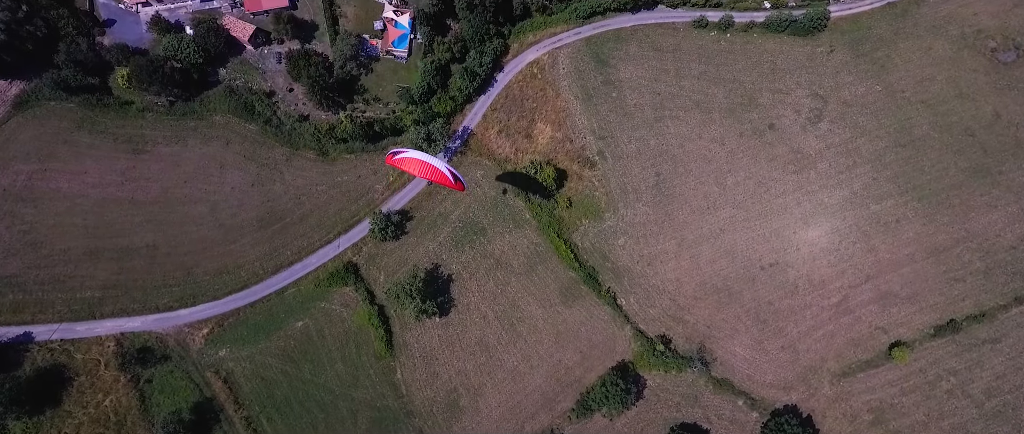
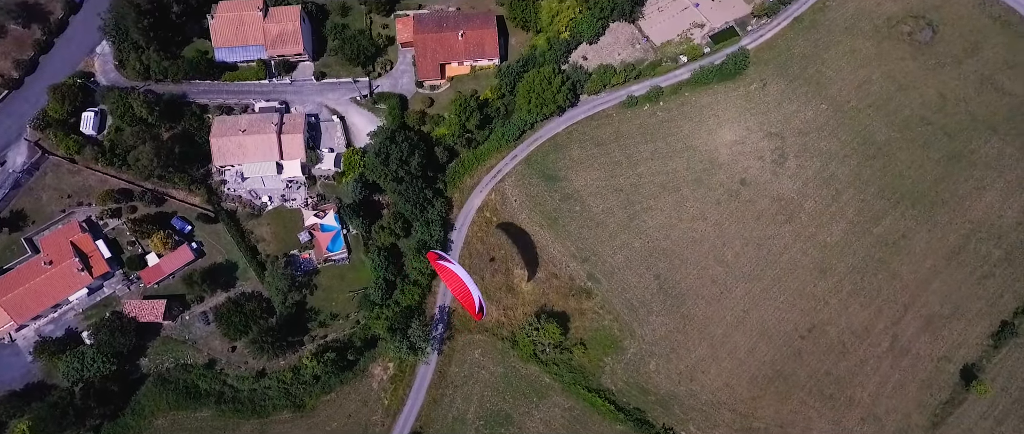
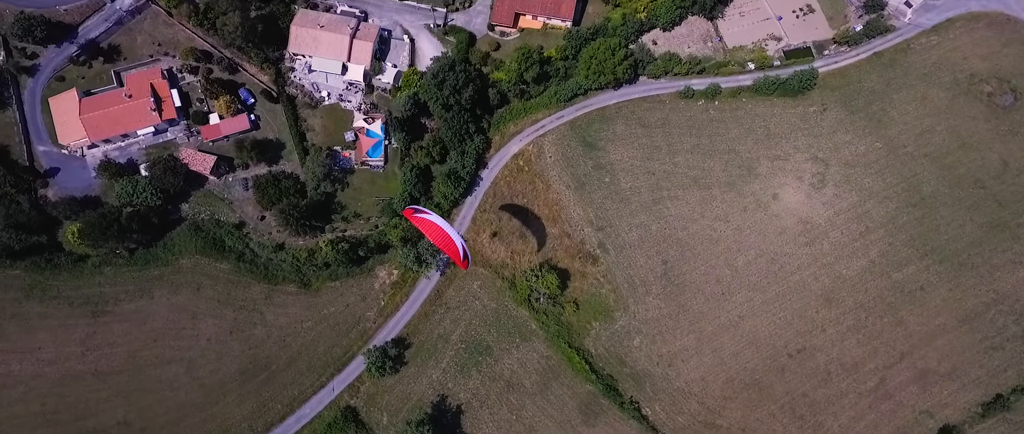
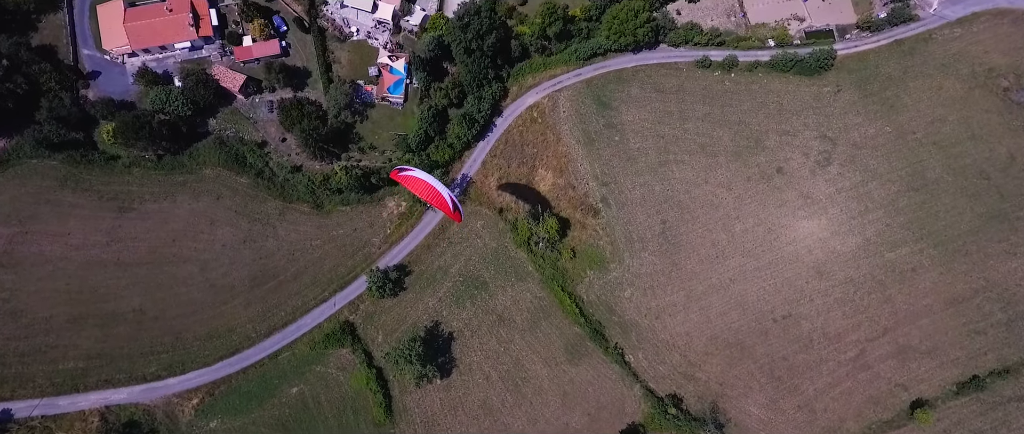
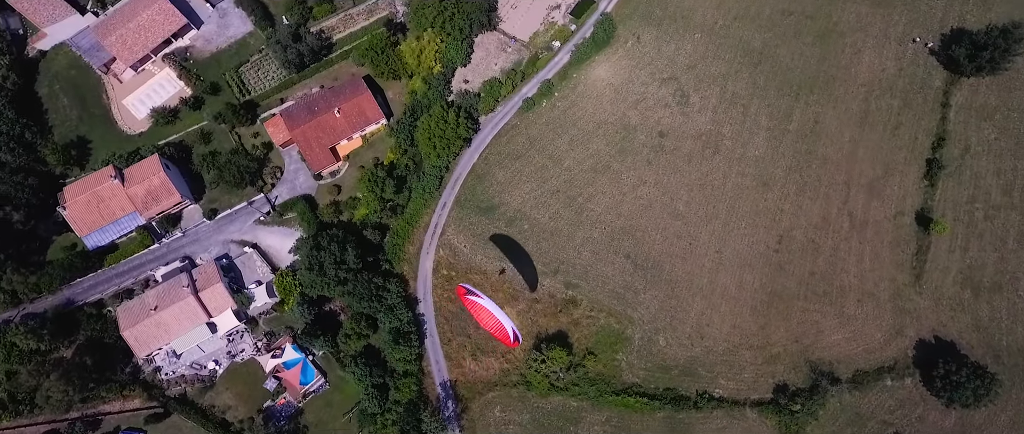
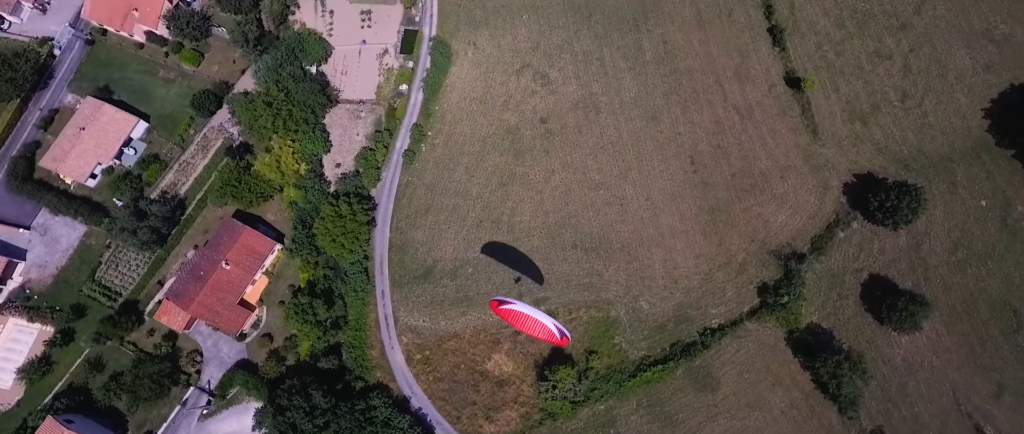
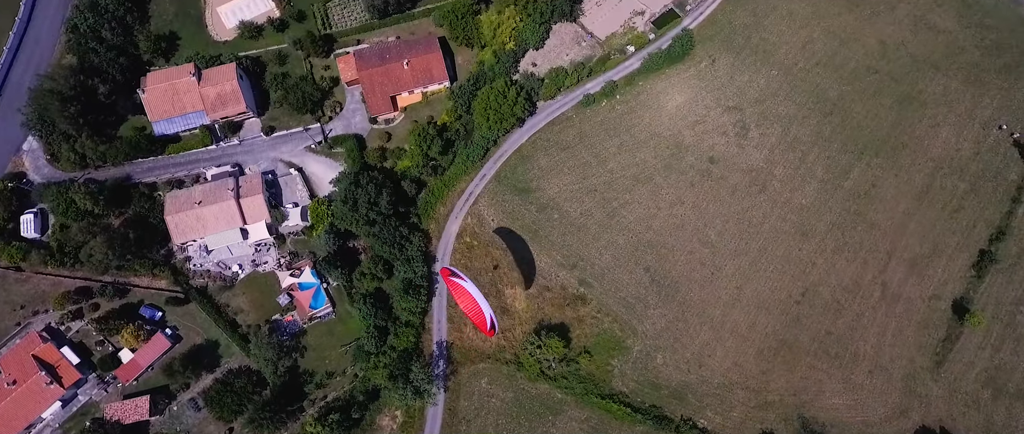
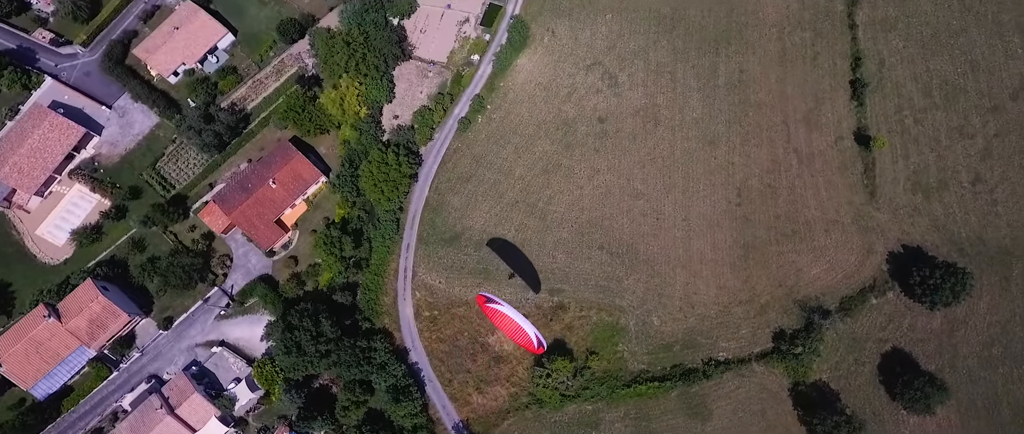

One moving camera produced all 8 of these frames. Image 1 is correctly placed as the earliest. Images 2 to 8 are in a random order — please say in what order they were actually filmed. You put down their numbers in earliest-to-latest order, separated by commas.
4, 3, 2, 7, 5, 8, 6
